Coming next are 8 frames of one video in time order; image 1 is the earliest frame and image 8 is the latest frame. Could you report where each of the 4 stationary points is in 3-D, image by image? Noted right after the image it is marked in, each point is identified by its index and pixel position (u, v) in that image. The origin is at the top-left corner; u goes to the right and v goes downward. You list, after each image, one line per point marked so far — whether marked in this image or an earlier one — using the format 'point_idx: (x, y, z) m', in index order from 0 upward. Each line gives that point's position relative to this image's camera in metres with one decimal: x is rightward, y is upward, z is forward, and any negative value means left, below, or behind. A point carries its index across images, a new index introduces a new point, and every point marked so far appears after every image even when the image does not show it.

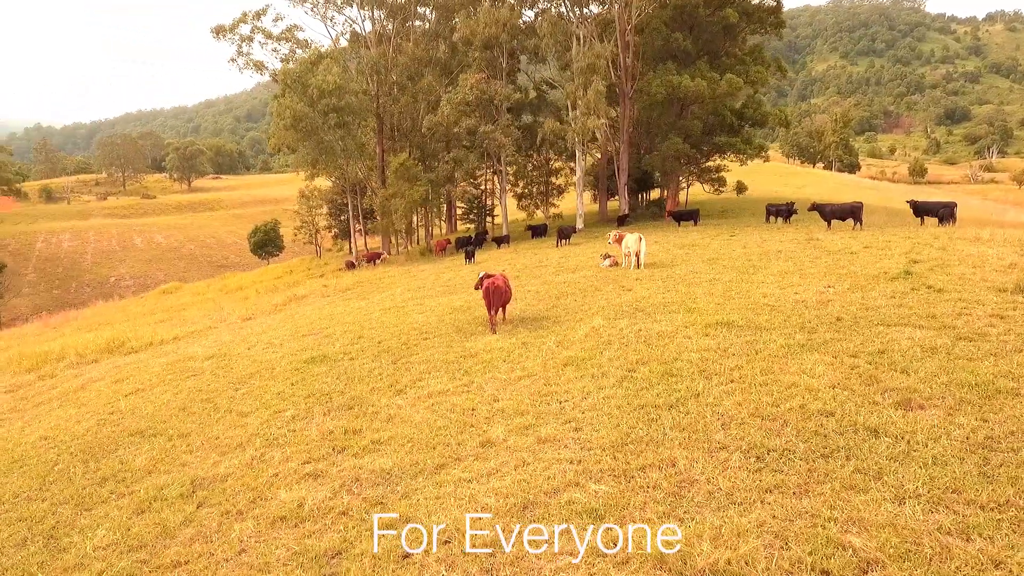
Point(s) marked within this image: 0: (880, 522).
0: (+2.3, -1.5, +4.0) m
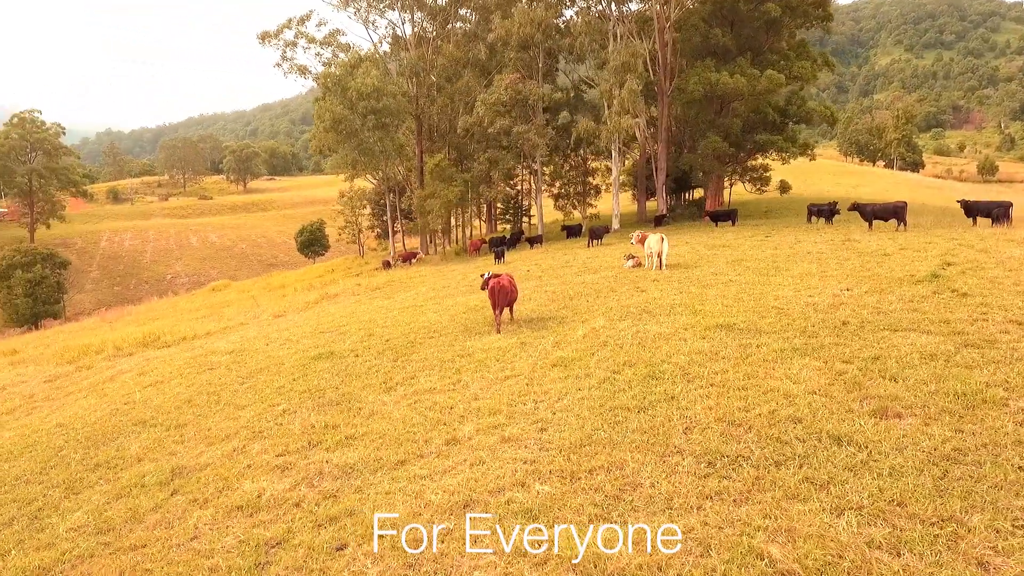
0: (+1.8, -1.5, +3.9) m
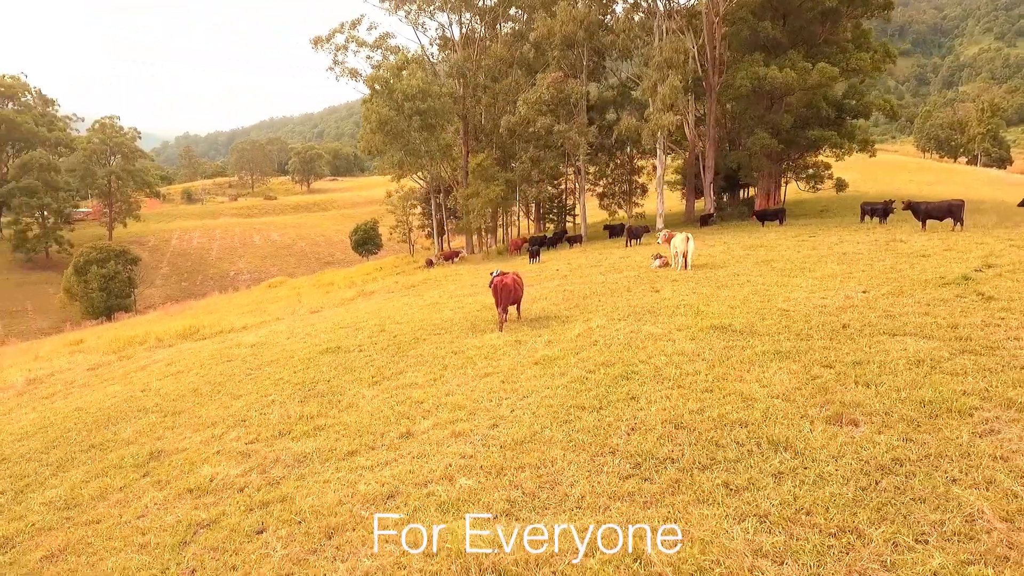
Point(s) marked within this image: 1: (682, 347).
0: (+1.1, -1.5, +3.8) m
1: (+2.3, -0.8, +8.4) m
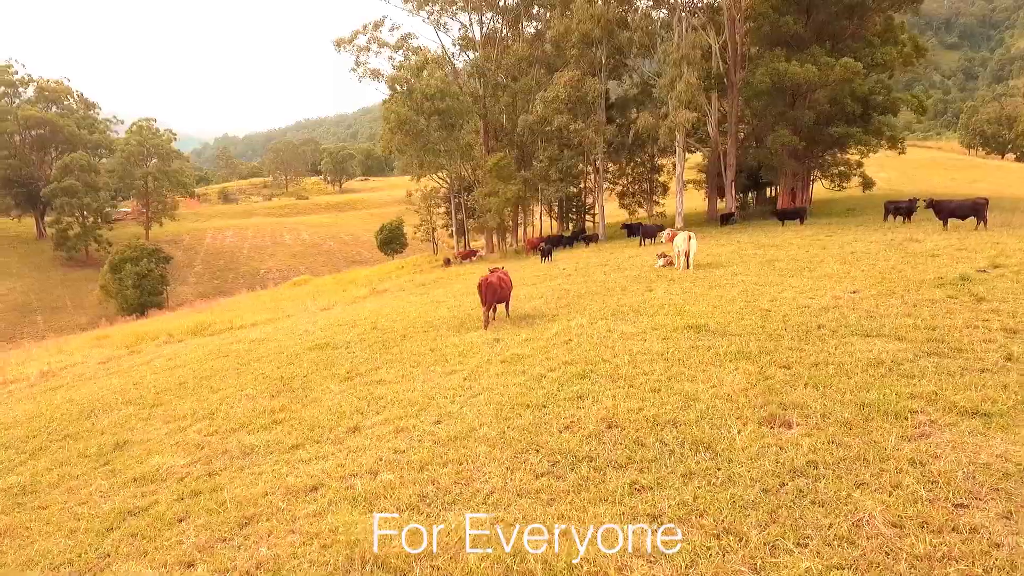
0: (+0.4, -1.5, +3.8) m
1: (+1.8, -0.8, +8.3) m
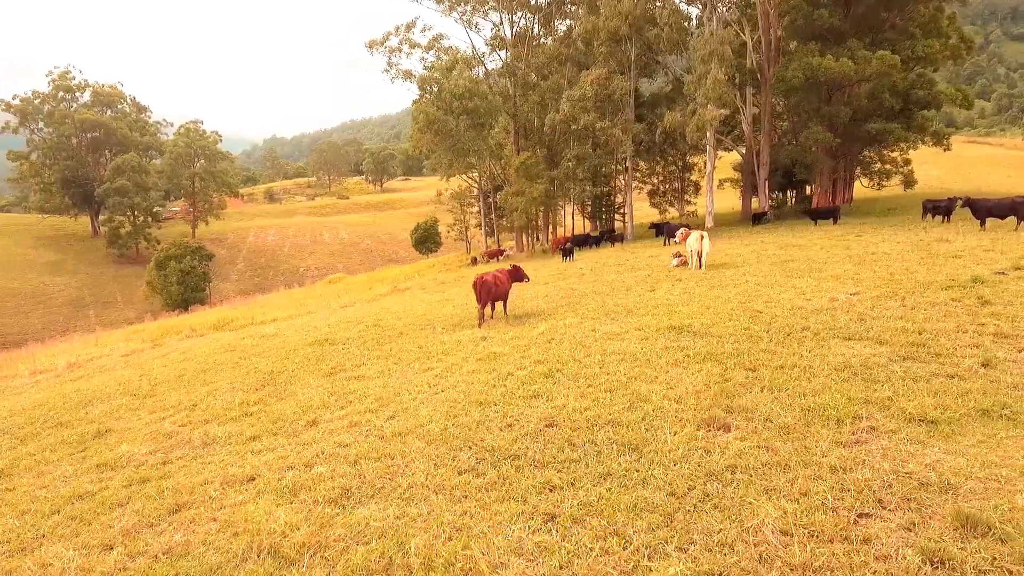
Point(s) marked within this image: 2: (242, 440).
0: (-0.2, -1.5, +3.8) m
1: (+1.5, -0.8, +8.2) m
2: (-2.7, -1.5, +6.3) m
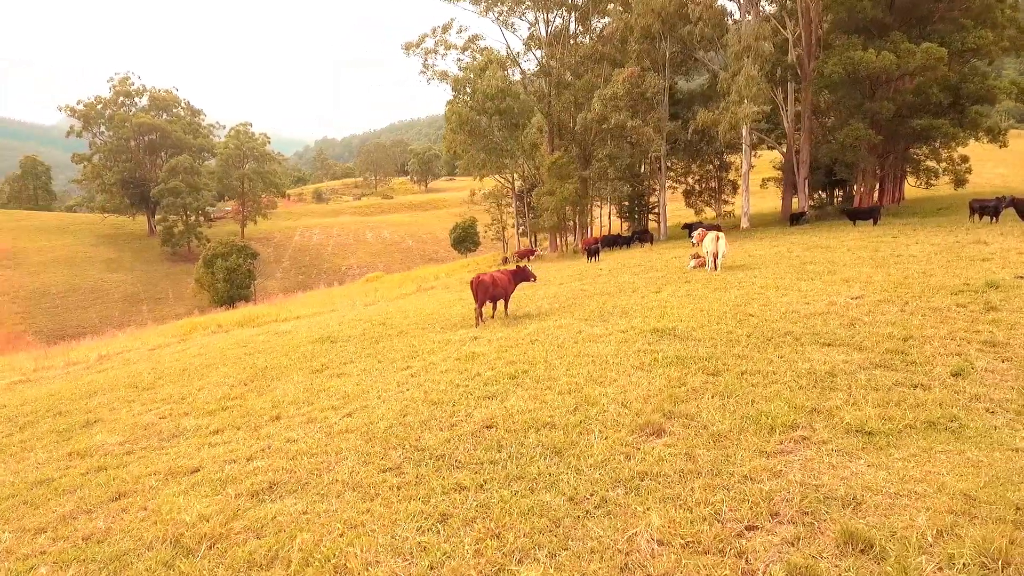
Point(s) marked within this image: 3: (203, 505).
0: (-0.9, -1.5, +3.8) m
1: (+1.1, -0.8, +8.1) m
2: (-3.1, -1.5, +6.5) m
3: (-2.2, -1.5, +4.5) m
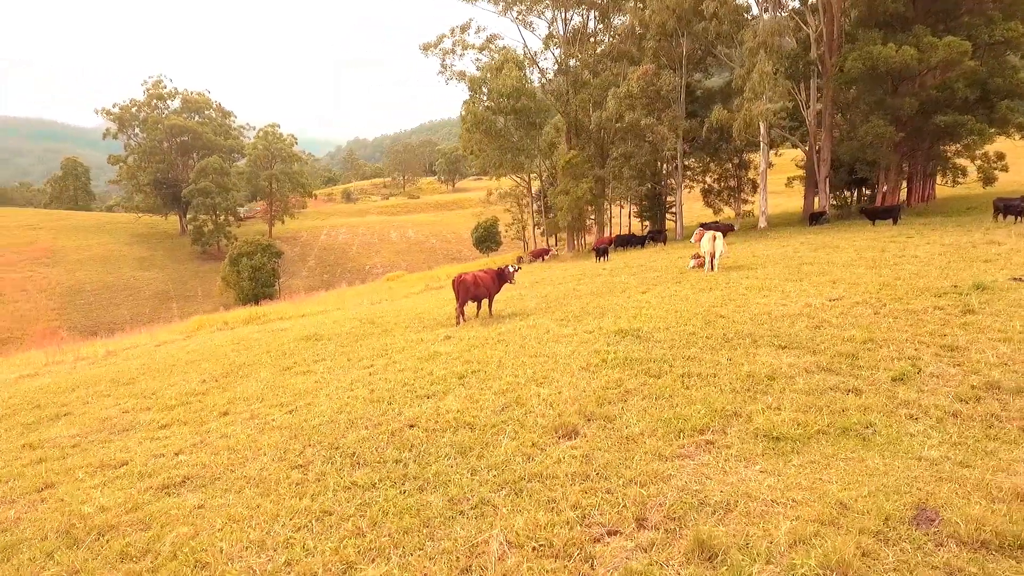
0: (-1.6, -1.5, +3.9) m
1: (+0.6, -0.8, +8.1) m
2: (-3.8, -1.5, +6.7) m
3: (-2.9, -1.5, +4.6) m
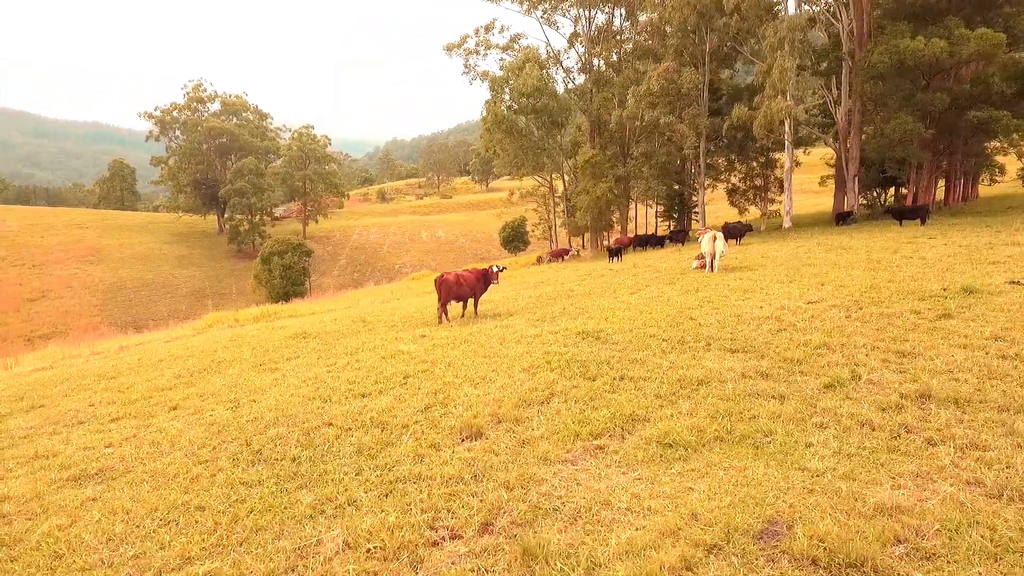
0: (-2.5, -1.5, +3.9) m
1: (0.0, -0.8, +8.0) m
2: (-4.4, -1.4, +6.9) m
3: (-3.7, -1.5, +4.8) m
